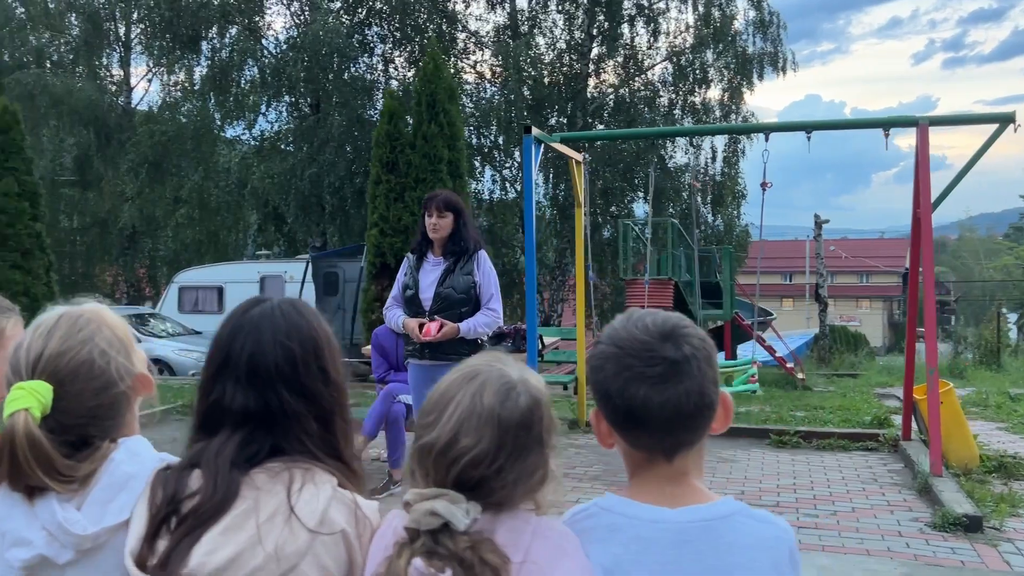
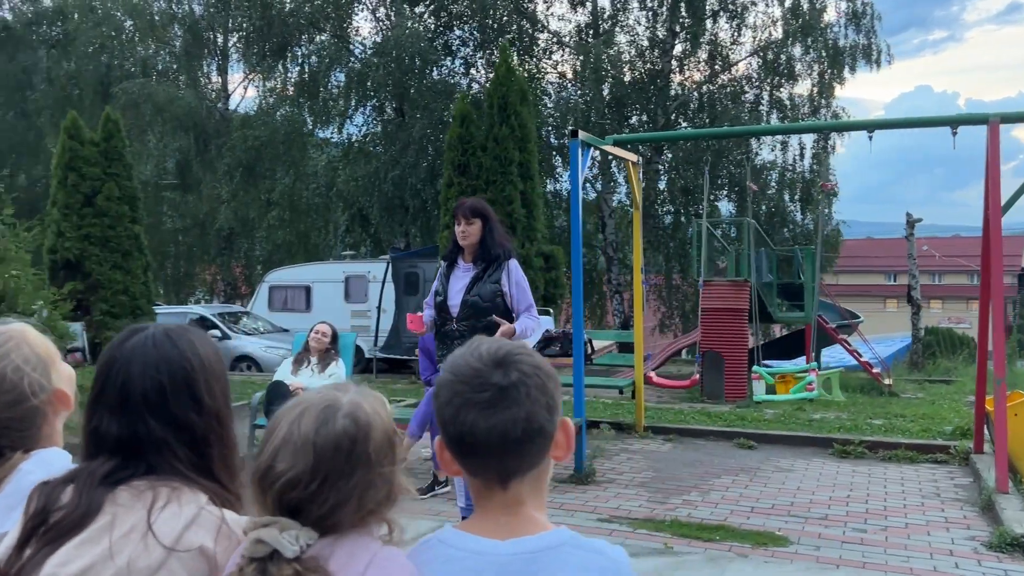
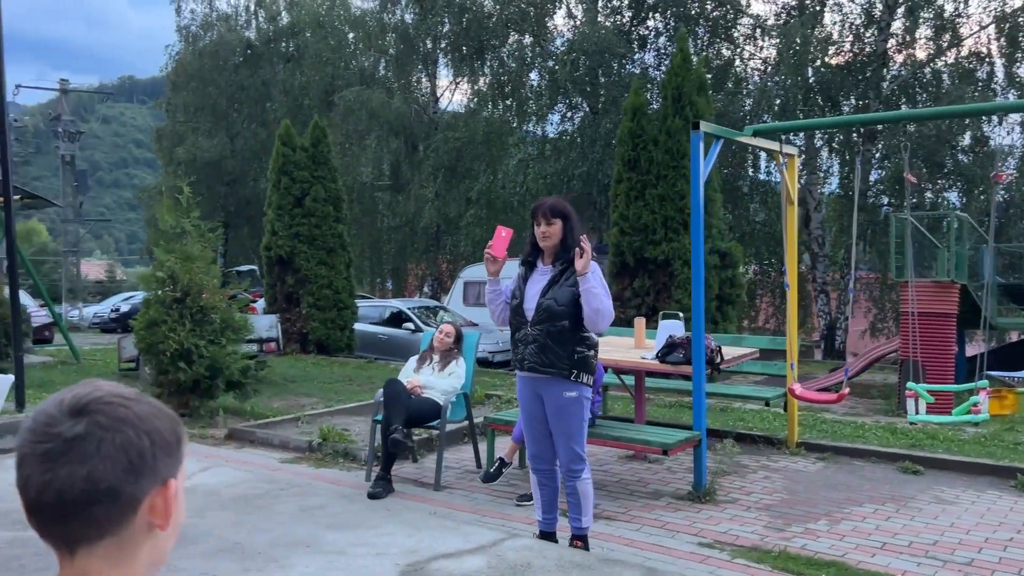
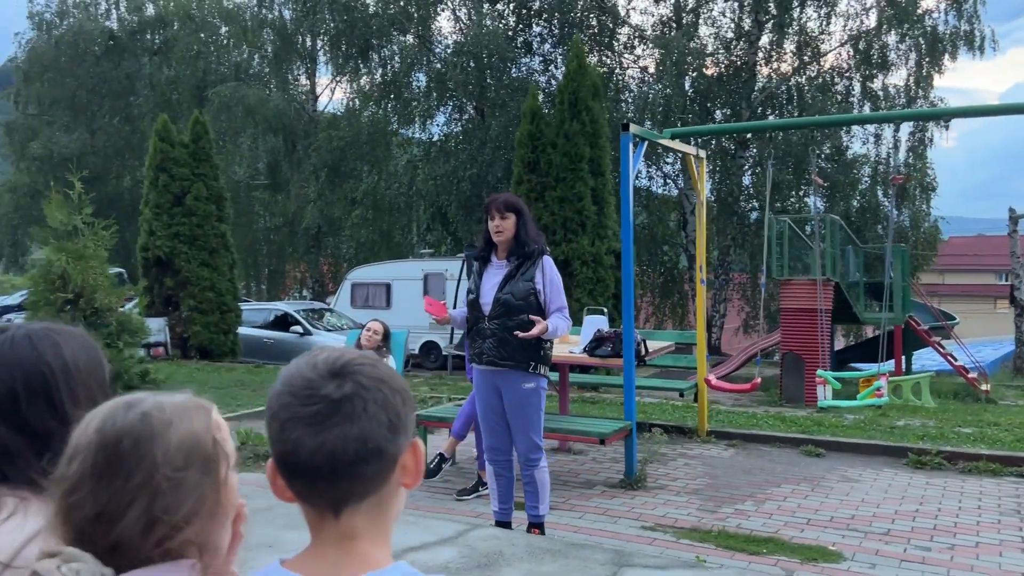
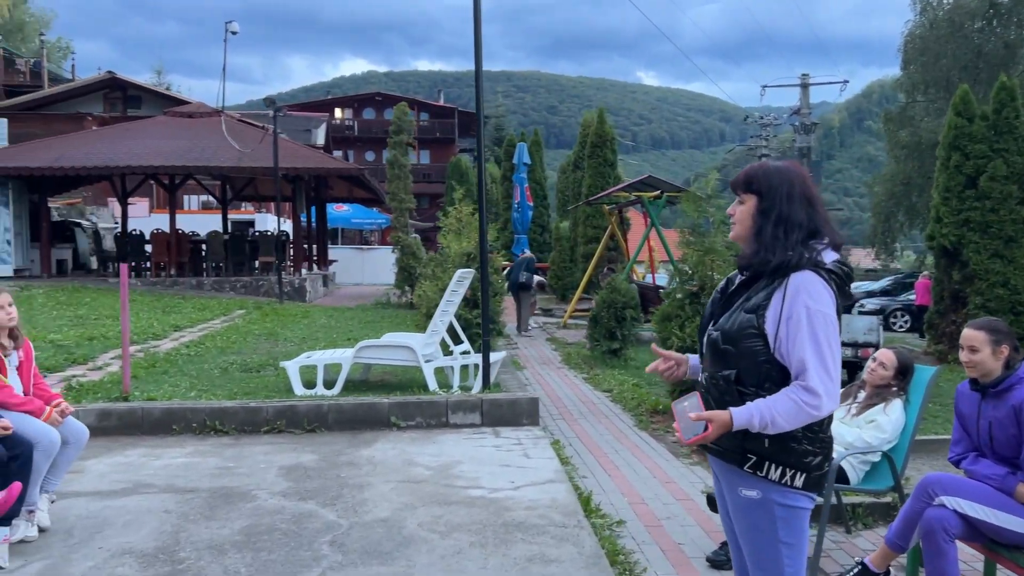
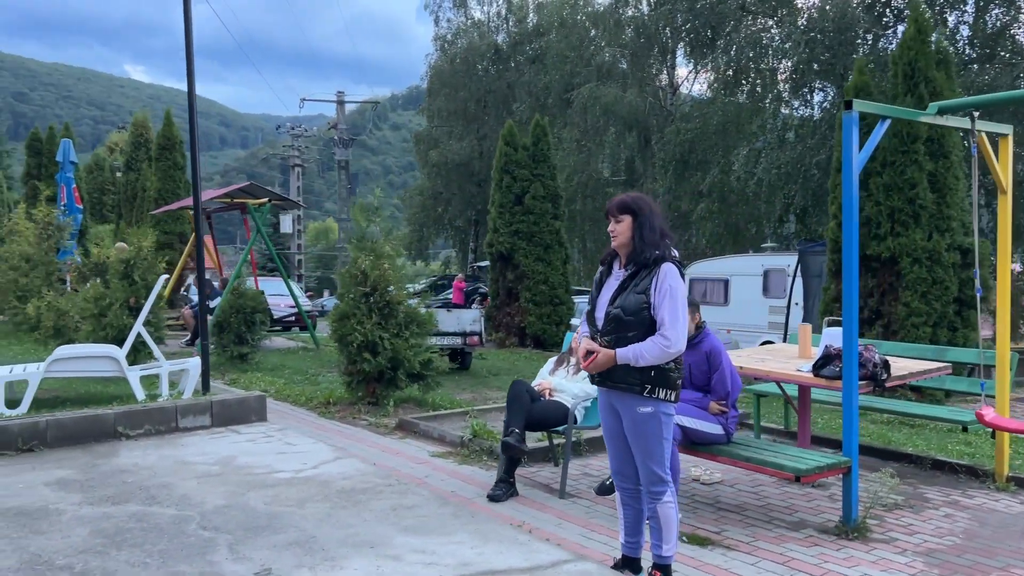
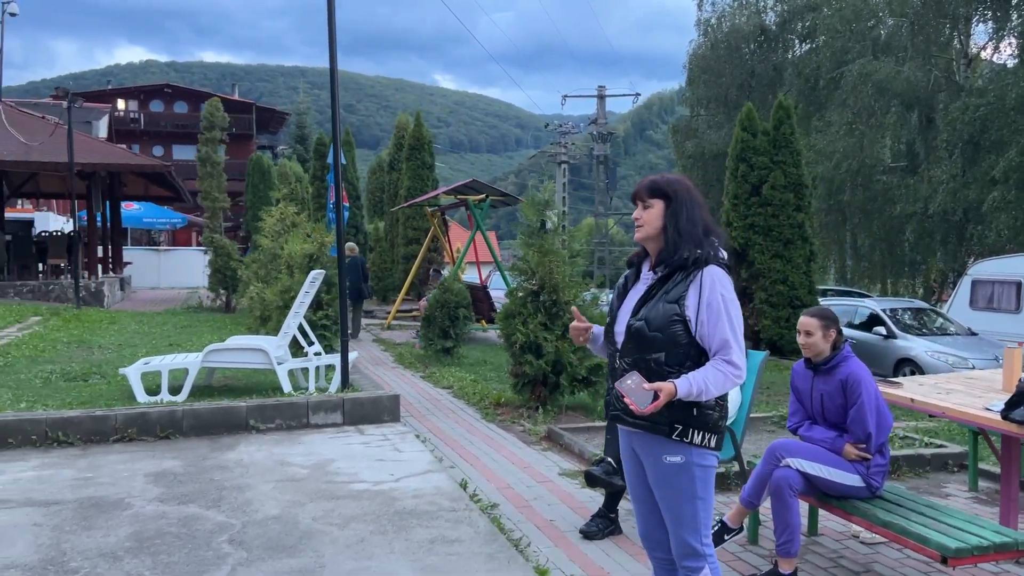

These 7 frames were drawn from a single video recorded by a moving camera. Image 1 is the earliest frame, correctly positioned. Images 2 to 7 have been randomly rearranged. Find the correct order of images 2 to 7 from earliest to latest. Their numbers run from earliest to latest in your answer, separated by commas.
2, 4, 3, 6, 7, 5
